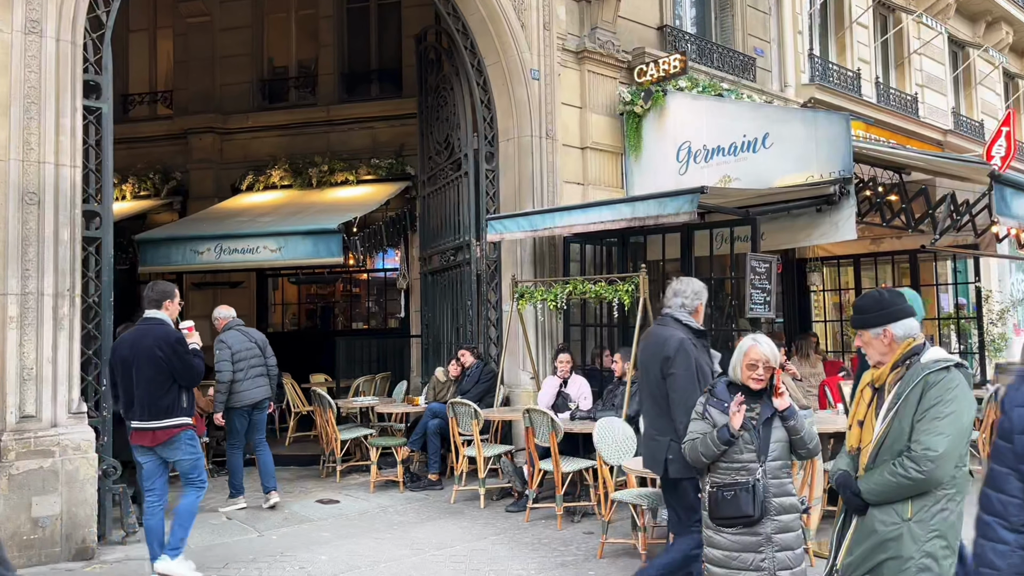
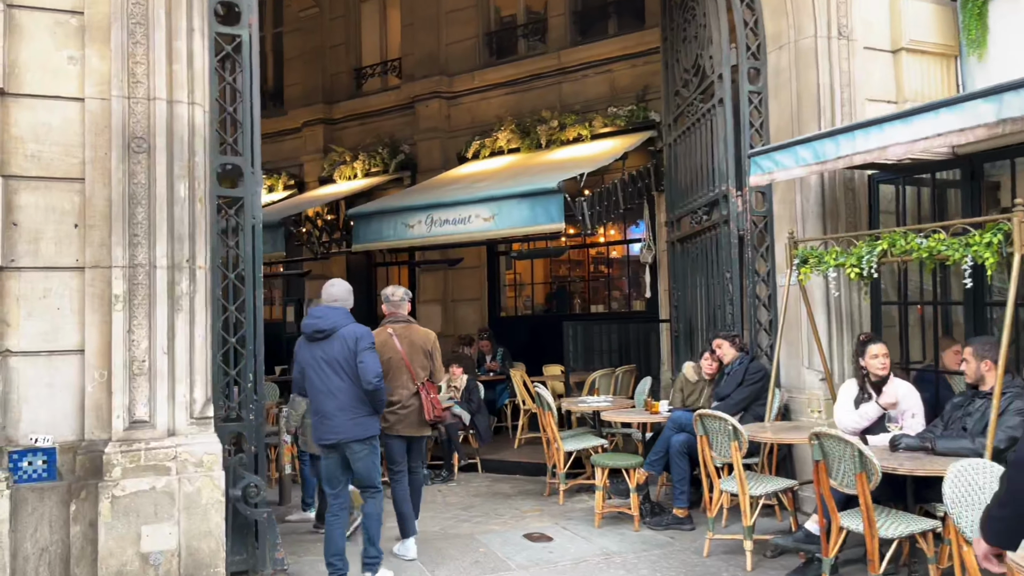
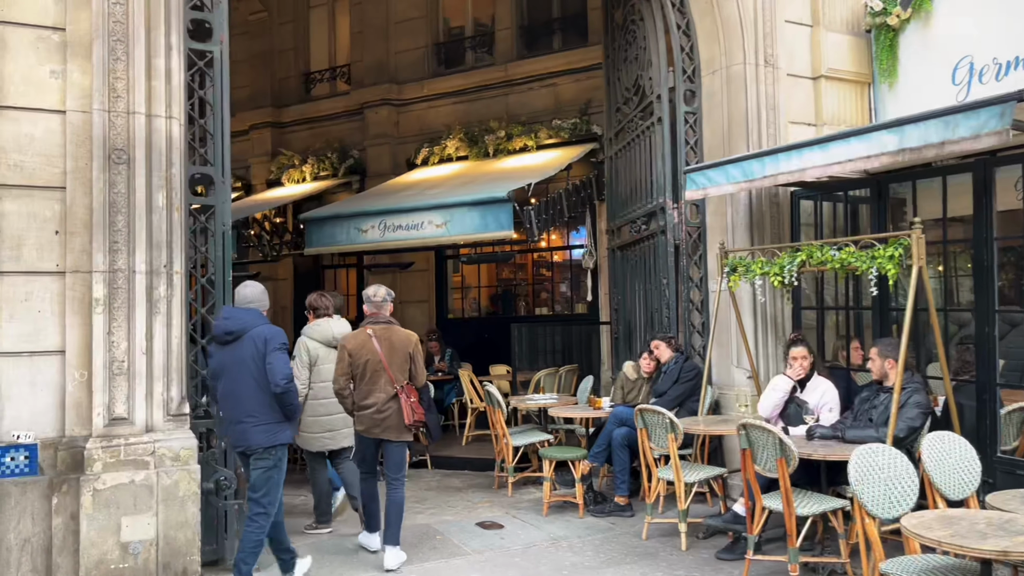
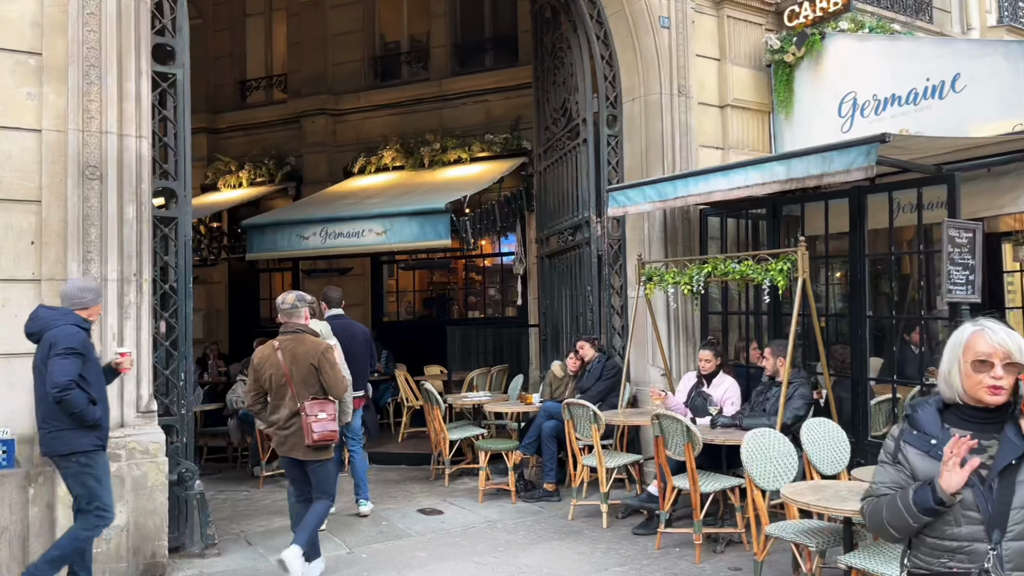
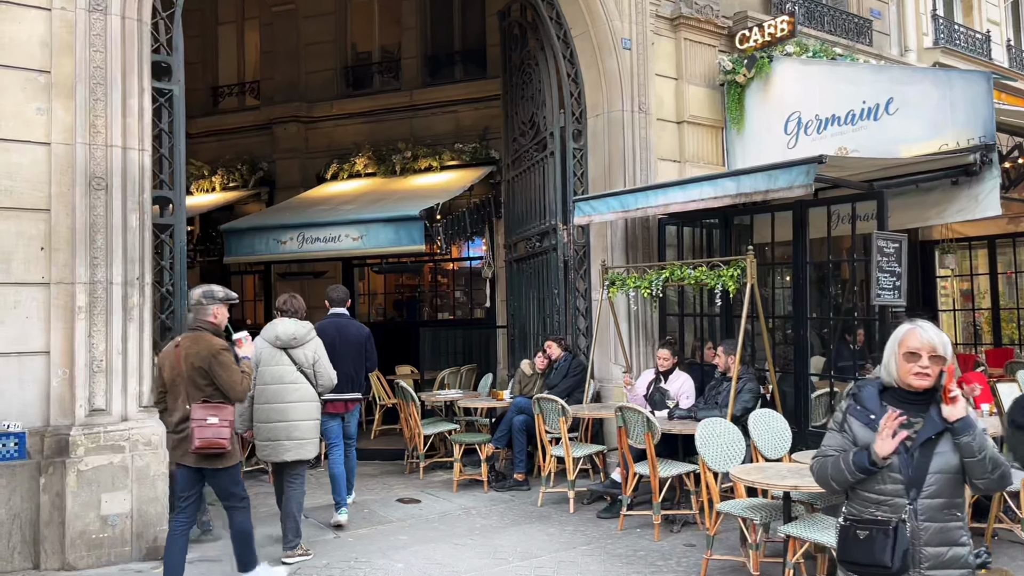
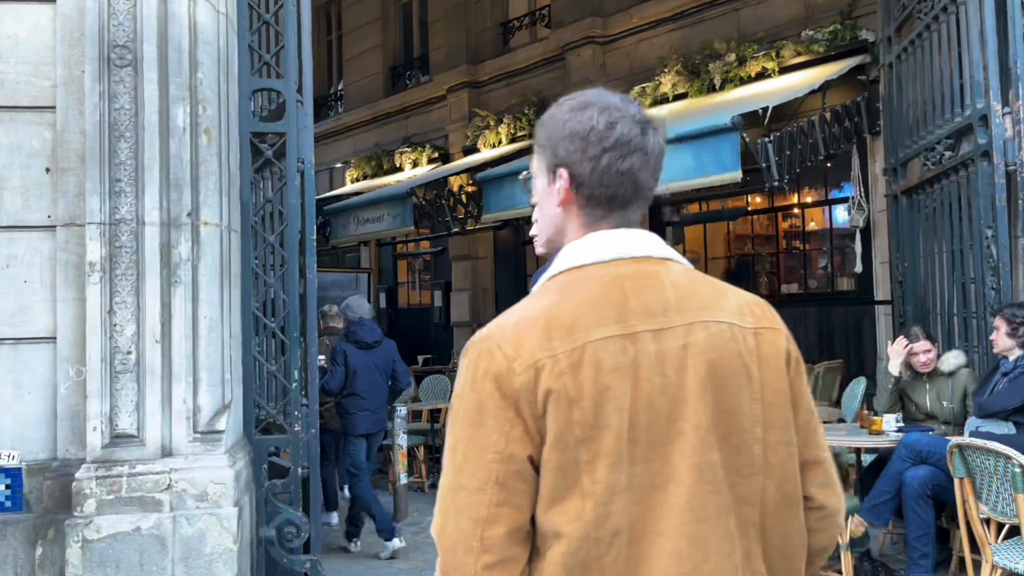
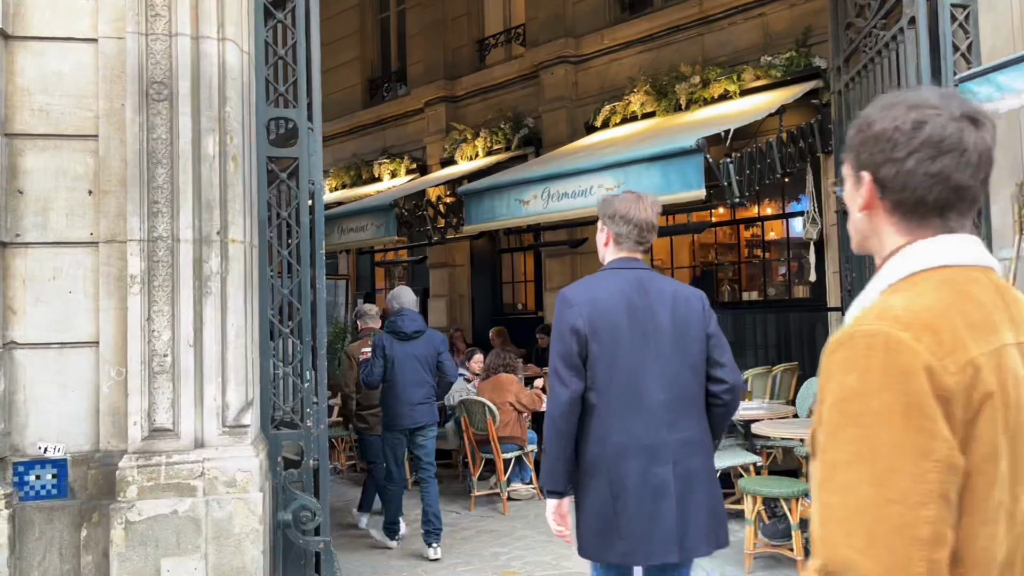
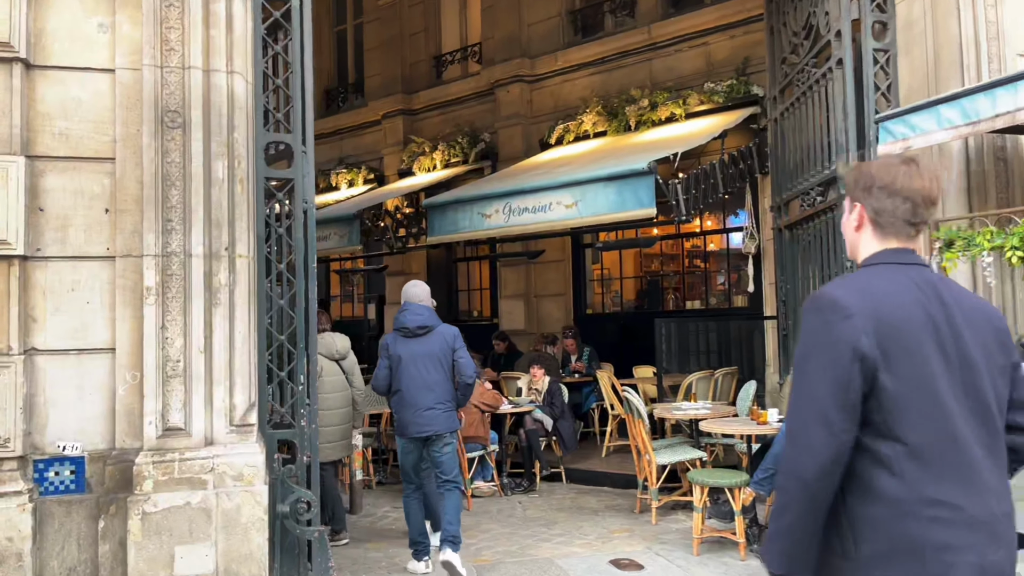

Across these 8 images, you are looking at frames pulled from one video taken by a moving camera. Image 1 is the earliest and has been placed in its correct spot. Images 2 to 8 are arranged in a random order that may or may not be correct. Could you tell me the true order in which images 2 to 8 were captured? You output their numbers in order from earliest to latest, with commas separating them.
5, 4, 3, 2, 8, 7, 6
